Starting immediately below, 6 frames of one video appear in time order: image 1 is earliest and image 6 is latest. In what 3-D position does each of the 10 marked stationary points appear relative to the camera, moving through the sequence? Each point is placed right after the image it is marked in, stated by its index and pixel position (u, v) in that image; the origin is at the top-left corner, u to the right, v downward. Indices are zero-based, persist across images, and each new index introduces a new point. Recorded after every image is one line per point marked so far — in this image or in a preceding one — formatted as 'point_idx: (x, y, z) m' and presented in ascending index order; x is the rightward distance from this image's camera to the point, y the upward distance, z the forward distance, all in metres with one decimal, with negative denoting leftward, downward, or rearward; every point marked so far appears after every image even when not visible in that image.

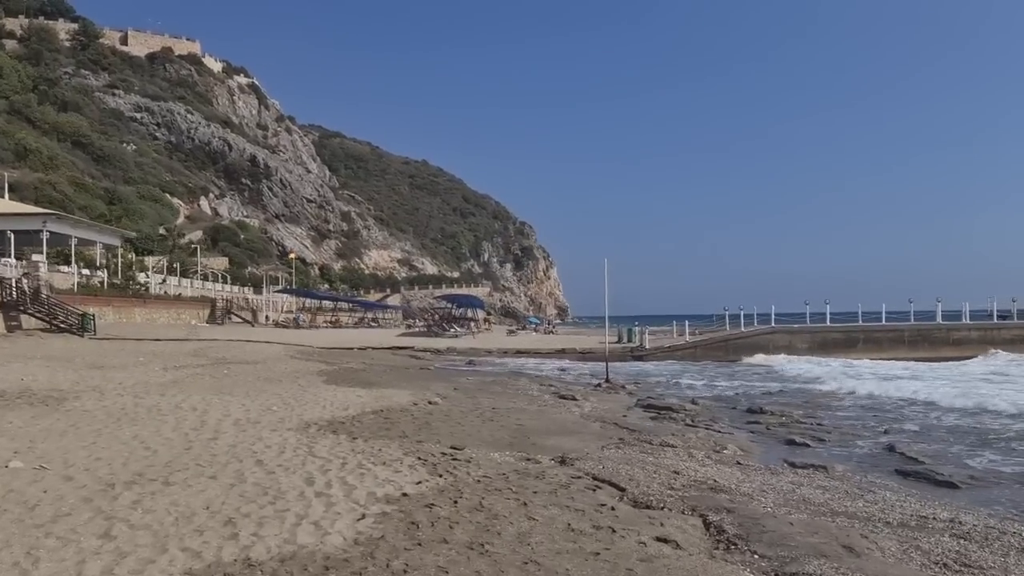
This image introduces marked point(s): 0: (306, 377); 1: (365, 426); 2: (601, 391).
0: (-5.5, -2.4, +18.5) m
1: (-2.3, -2.1, +10.6) m
2: (+2.5, -3.0, +19.7) m
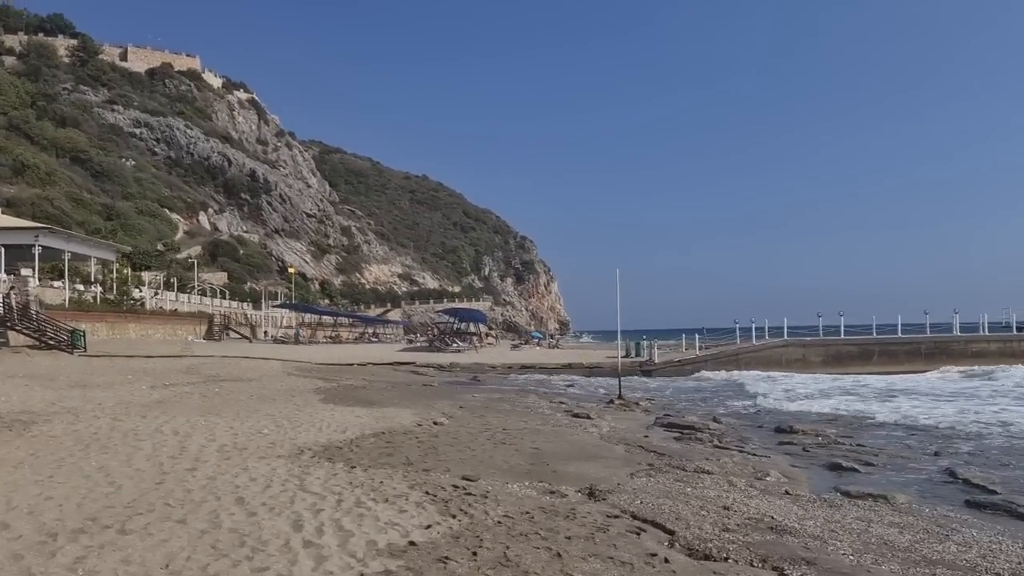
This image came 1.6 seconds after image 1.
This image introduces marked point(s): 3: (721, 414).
0: (-5.3, -2.7, +17.4) m
1: (-2.1, -2.3, +9.5) m
2: (+2.8, -3.3, +18.6) m
3: (+5.3, -3.2, +17.6) m
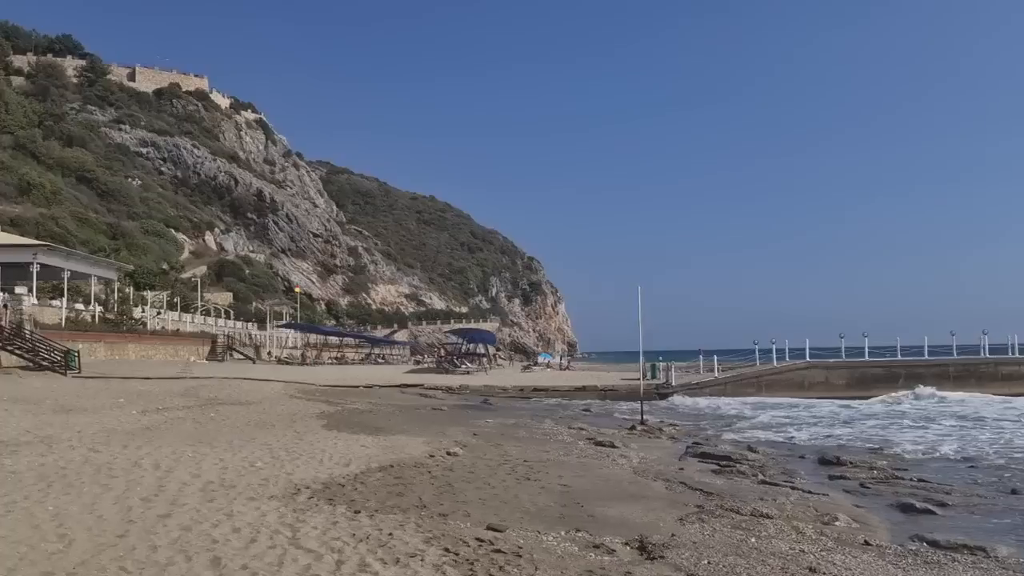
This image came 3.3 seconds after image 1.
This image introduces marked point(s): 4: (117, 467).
0: (-4.9, -3.1, +16.2) m
1: (-1.7, -2.4, +8.3) m
2: (+3.2, -3.7, +17.3) m
3: (+5.7, -3.6, +16.2) m
4: (-5.1, -2.3, +9.0) m
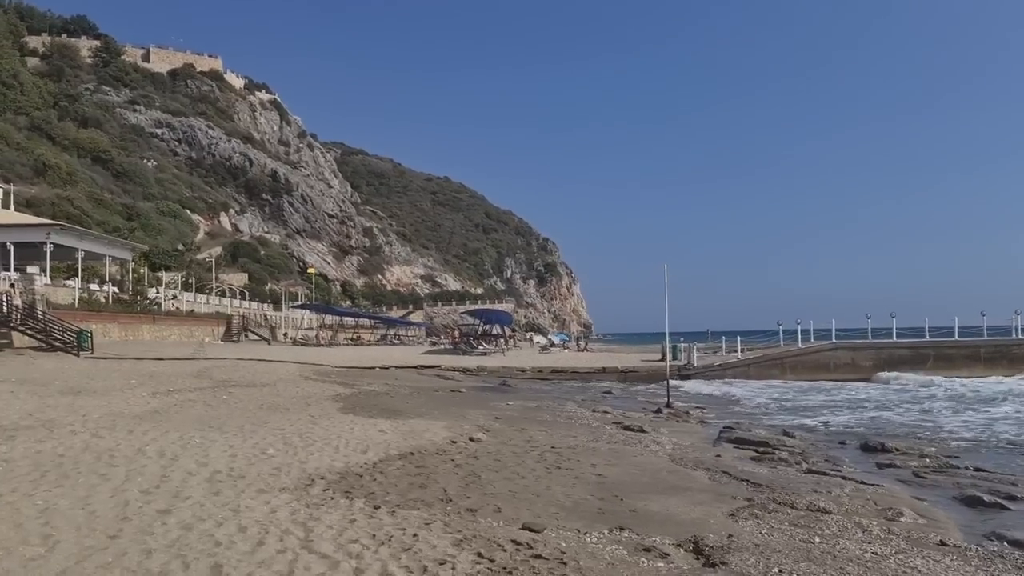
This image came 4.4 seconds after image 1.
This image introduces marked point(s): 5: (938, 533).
0: (-4.4, -2.6, +15.6) m
1: (-1.4, -2.2, +7.6) m
2: (+3.7, -3.2, +16.5) m
3: (+6.2, -3.1, +15.5) m
4: (-4.8, -2.0, +8.4) m
5: (+4.2, -2.4, +6.8) m
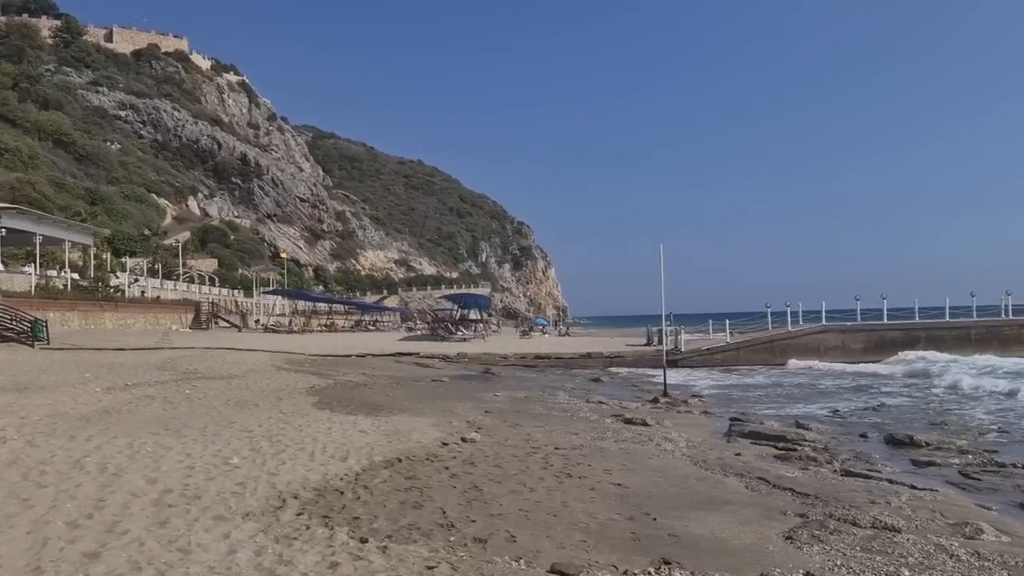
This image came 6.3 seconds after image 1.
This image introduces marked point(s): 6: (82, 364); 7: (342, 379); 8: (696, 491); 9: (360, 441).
0: (-4.5, -2.3, +14.2) m
1: (-1.3, -2.0, +6.4) m
2: (+3.5, -2.7, +15.5) m
3: (+6.1, -2.7, +14.5) m
4: (-4.7, -1.8, +7.0) m
5: (+4.4, -2.2, +5.8) m
6: (-12.5, -2.2, +20.0) m
7: (-4.7, -2.5, +19.2) m
8: (+1.9, -2.1, +7.3) m
9: (-2.1, -2.1, +9.4) m
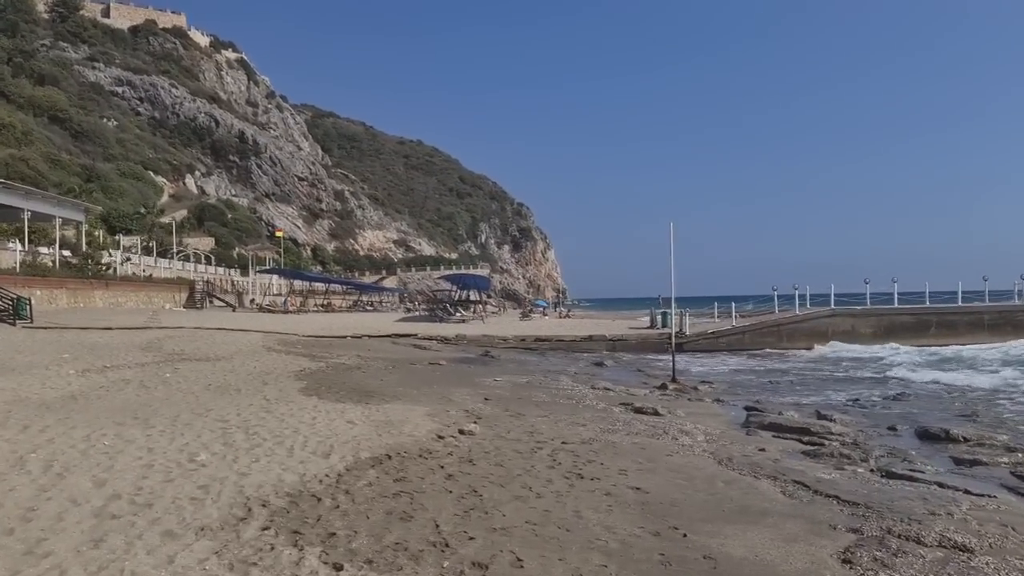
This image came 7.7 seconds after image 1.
0: (-4.5, -1.8, +13.3) m
1: (-1.2, -1.8, +5.5) m
2: (+3.5, -2.3, +14.6) m
3: (+6.1, -2.4, +13.6) m
4: (-4.6, -1.6, +6.1) m
5: (+4.4, -2.1, +4.9) m
6: (-12.5, -1.5, +19.1) m
7: (-4.7, -1.9, +18.3) m
8: (+2.0, -1.9, +6.4) m
9: (-2.1, -1.8, +8.5) m
